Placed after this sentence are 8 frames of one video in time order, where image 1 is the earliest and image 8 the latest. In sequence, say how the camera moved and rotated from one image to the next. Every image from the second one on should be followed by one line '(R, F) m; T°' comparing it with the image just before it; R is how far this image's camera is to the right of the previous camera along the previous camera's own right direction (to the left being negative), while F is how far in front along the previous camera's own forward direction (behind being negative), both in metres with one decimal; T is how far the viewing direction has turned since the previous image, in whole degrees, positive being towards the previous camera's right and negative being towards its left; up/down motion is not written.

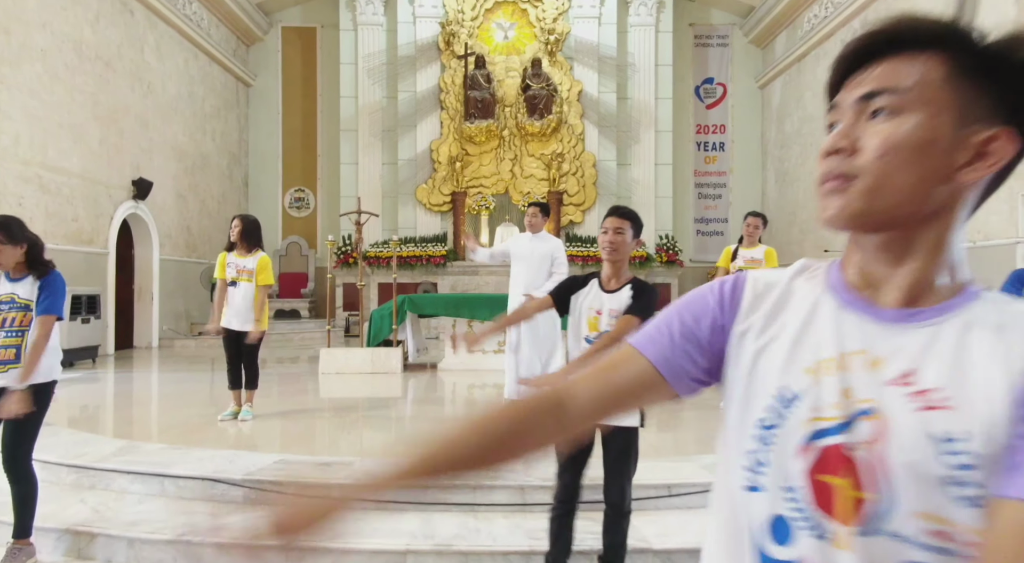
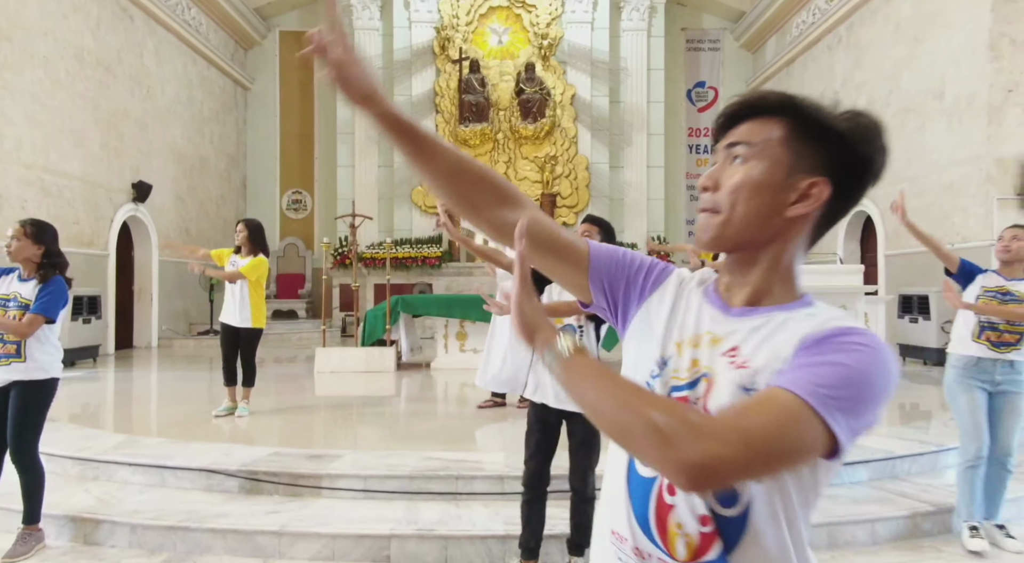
(+0.1, -0.2) m; 0°
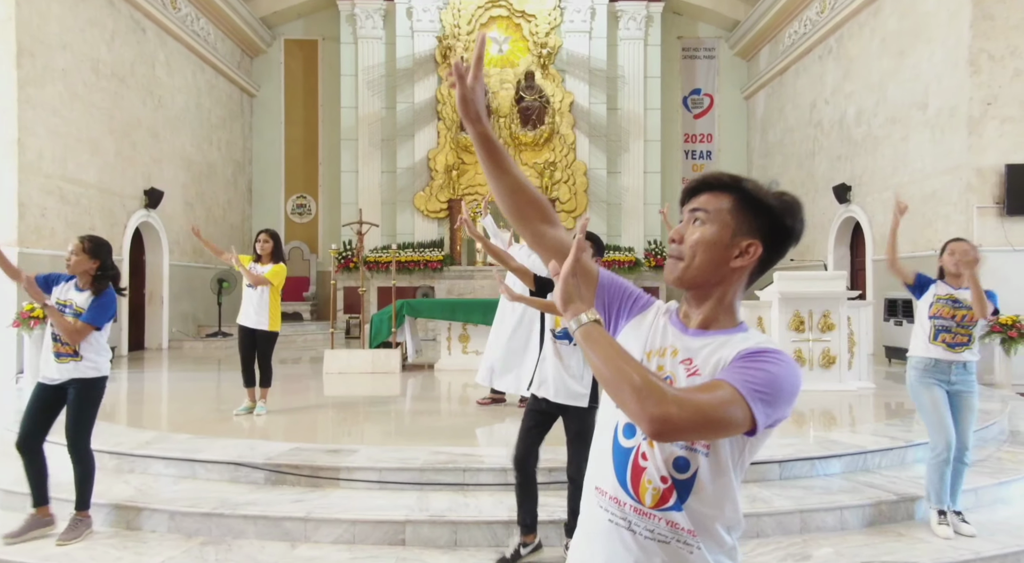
(0.0, -0.3) m; 0°
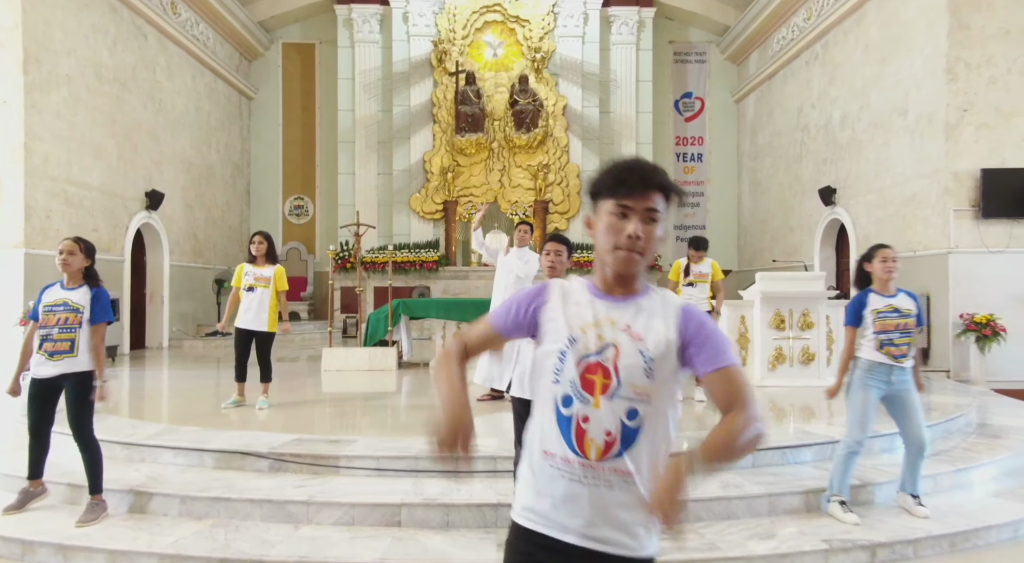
(0.0, -0.2) m; 0°
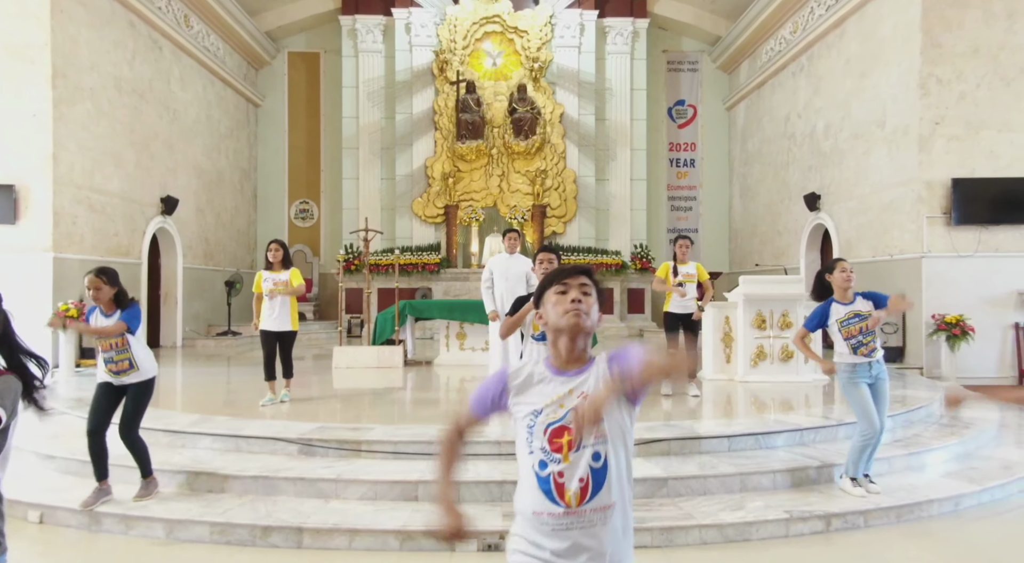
(0.0, -0.5) m; 0°
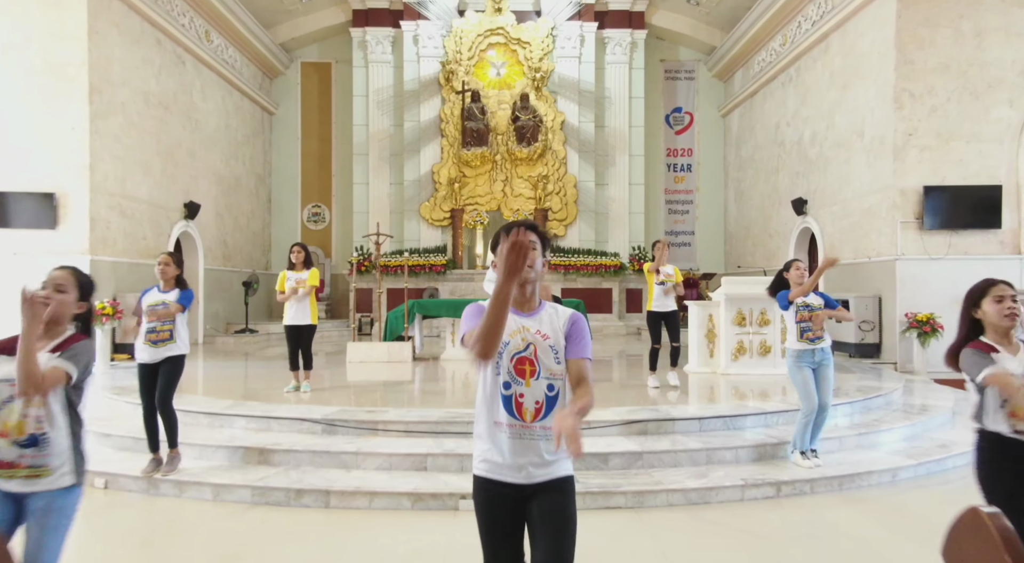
(+0.1, -0.6) m; -1°
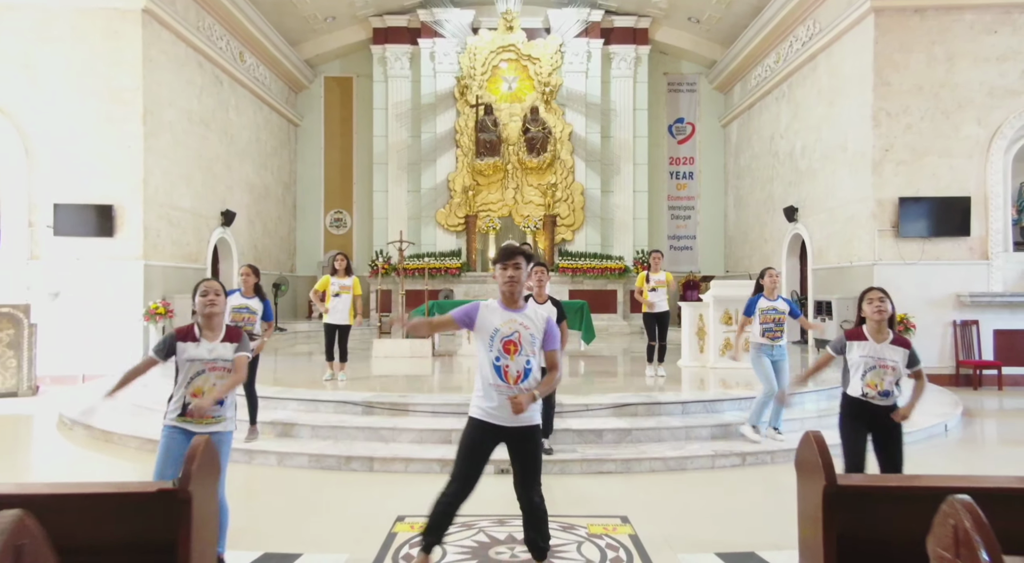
(0.0, -0.9) m; -1°
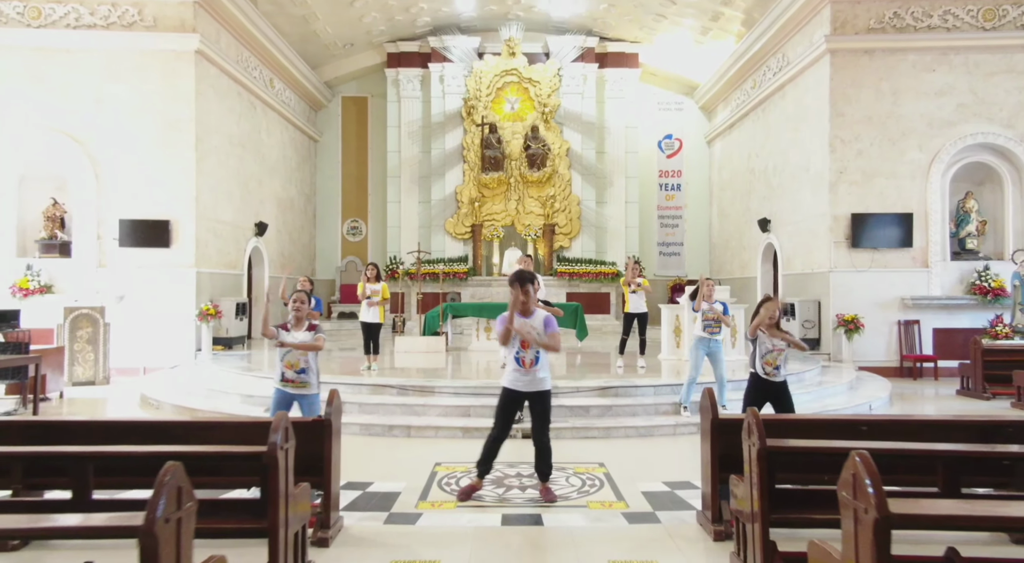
(-0.1, -1.5) m; 0°
